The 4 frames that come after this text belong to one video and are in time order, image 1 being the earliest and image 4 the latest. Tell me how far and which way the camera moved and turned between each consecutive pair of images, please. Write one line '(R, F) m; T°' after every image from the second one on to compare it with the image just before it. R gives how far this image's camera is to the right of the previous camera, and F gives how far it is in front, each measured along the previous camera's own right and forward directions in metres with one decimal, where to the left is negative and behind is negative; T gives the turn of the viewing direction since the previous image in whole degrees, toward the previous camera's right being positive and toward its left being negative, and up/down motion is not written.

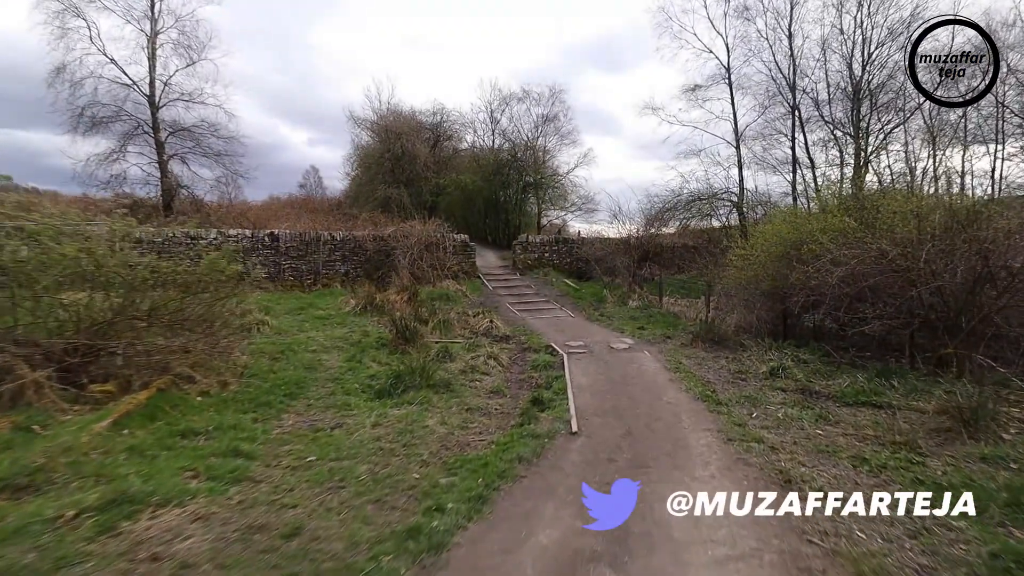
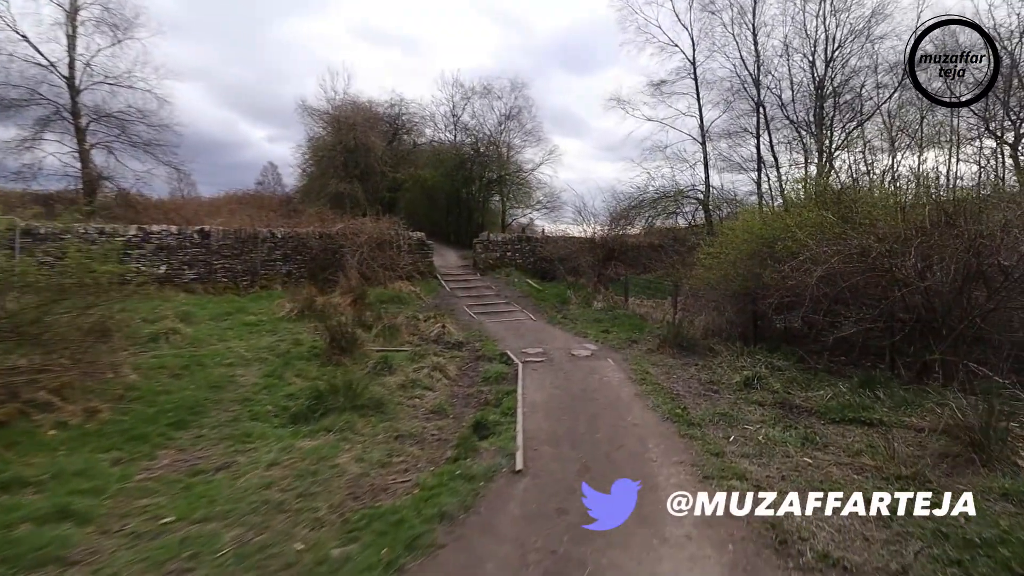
(+0.3, +1.0) m; +4°
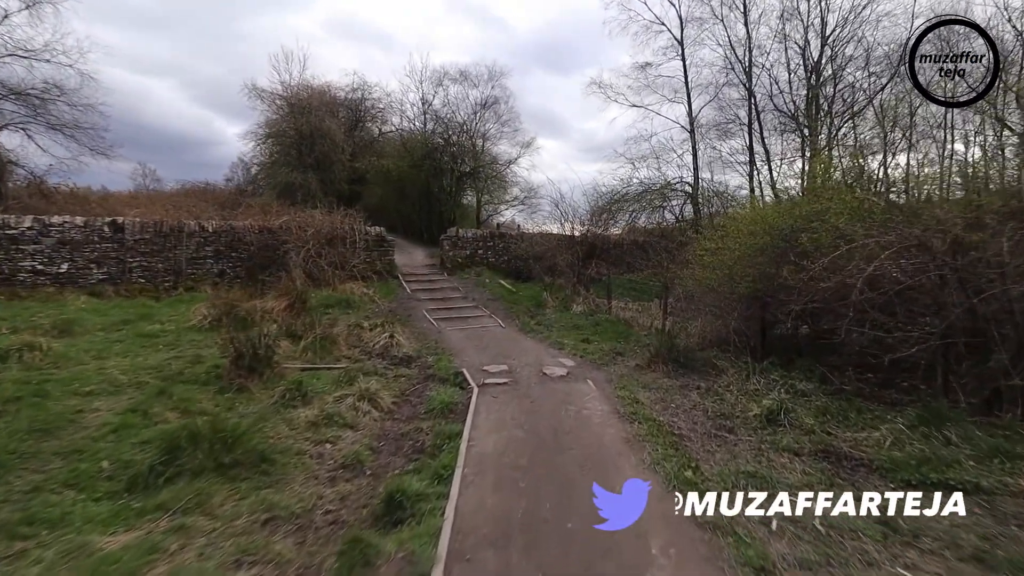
(+0.4, +1.7) m; +2°
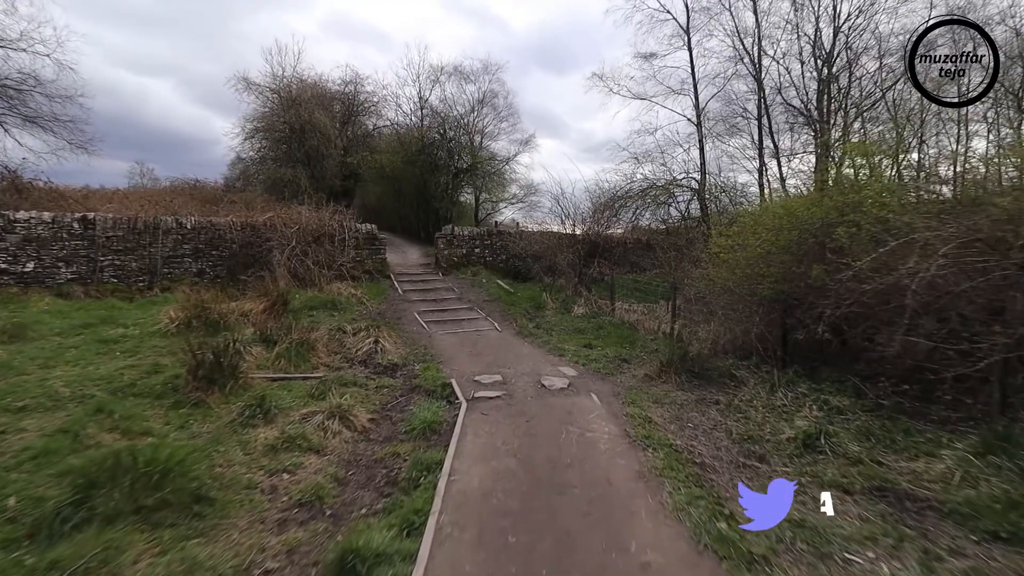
(+0.1, +0.7) m; 0°
